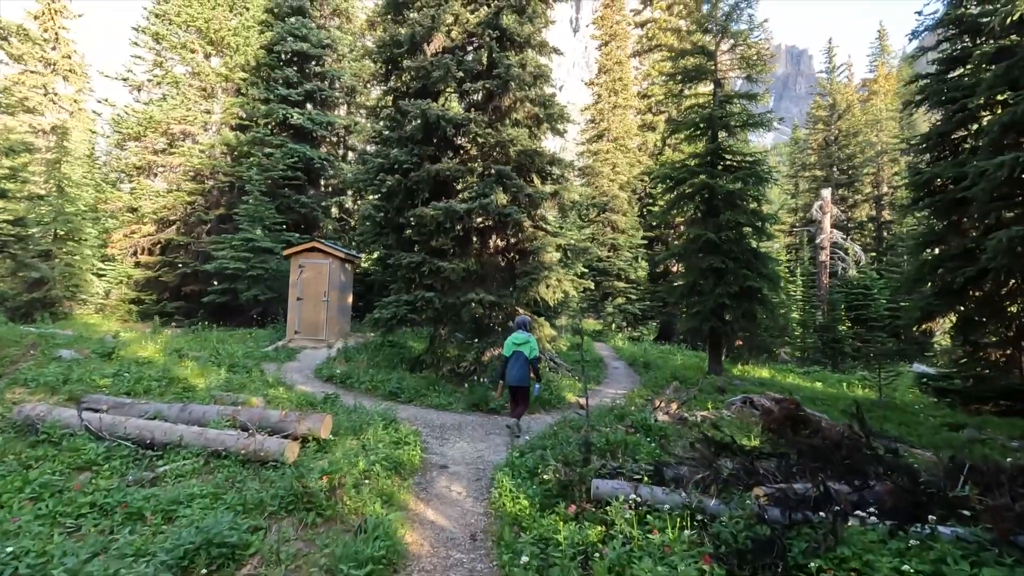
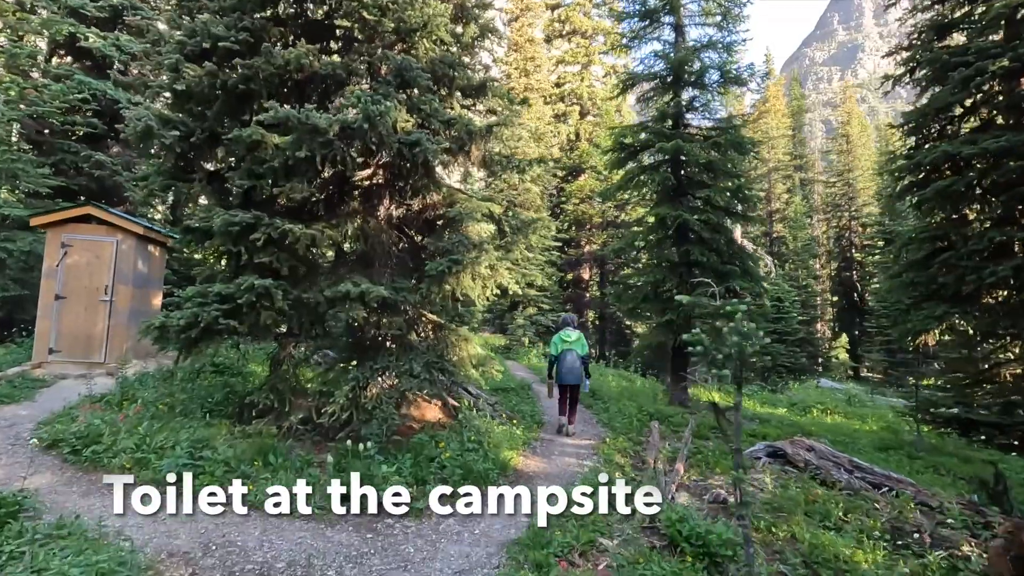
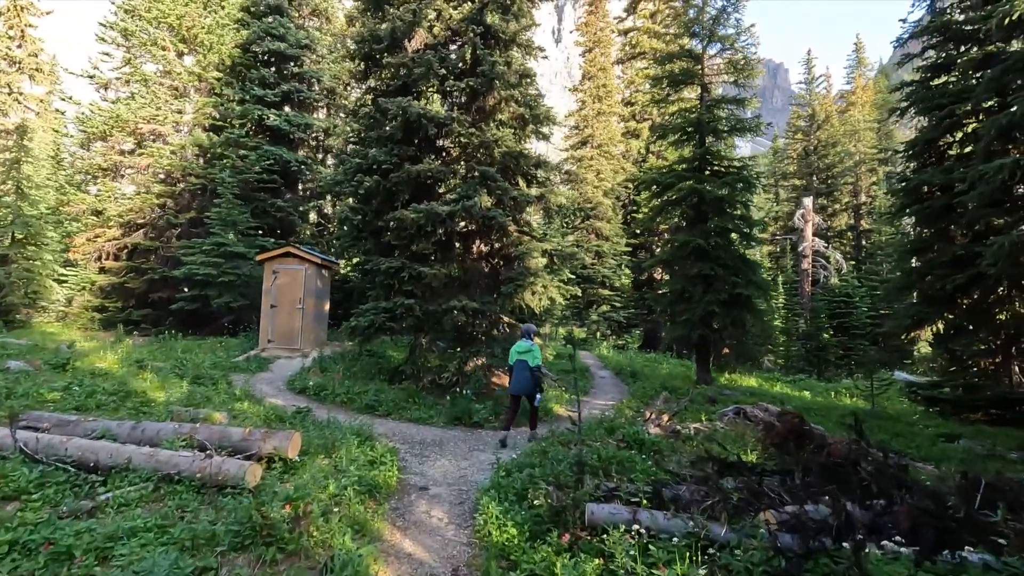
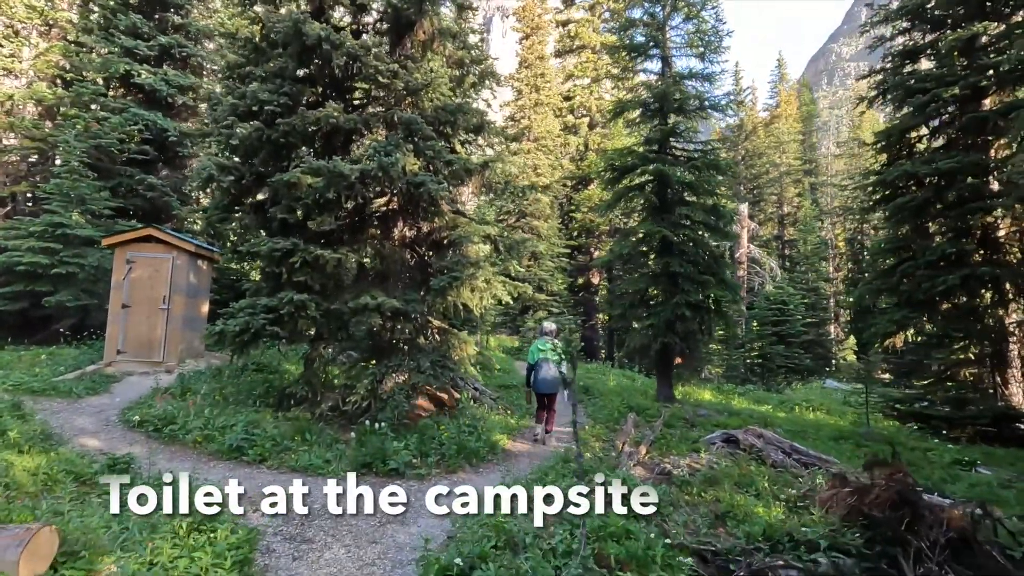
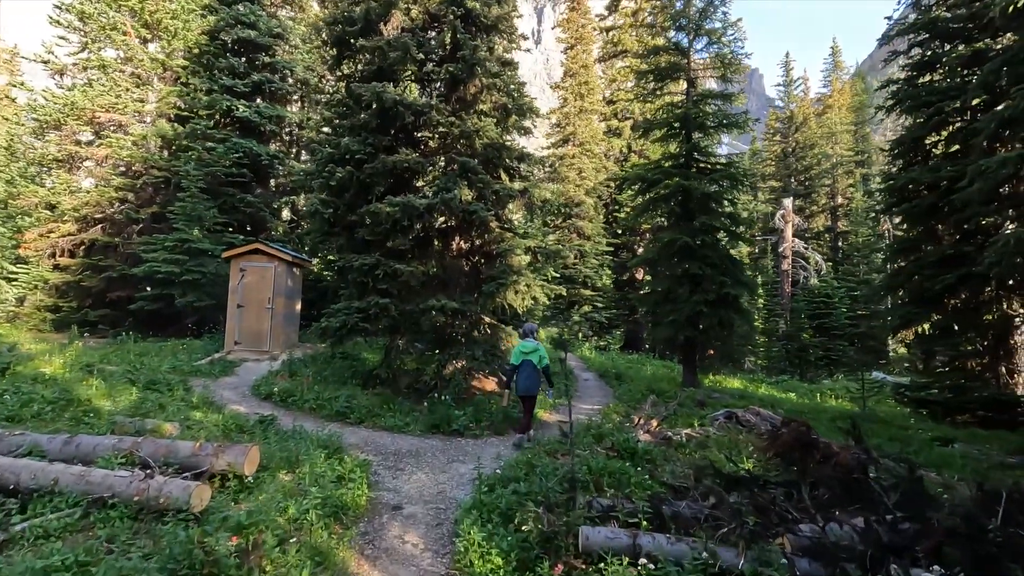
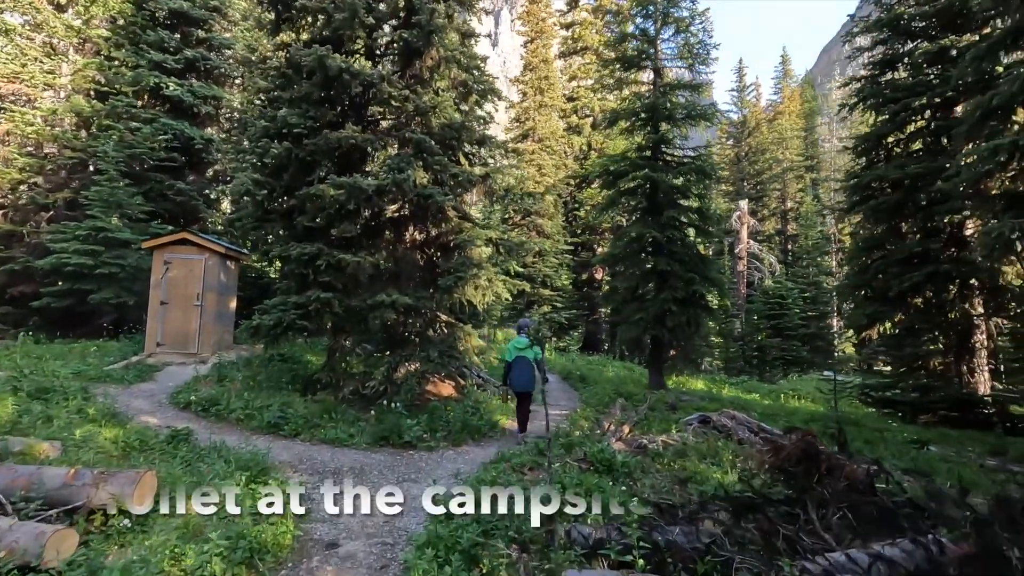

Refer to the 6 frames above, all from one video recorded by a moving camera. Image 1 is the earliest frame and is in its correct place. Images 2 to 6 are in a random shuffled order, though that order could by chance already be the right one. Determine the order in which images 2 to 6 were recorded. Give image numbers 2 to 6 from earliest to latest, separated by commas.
3, 5, 6, 4, 2
